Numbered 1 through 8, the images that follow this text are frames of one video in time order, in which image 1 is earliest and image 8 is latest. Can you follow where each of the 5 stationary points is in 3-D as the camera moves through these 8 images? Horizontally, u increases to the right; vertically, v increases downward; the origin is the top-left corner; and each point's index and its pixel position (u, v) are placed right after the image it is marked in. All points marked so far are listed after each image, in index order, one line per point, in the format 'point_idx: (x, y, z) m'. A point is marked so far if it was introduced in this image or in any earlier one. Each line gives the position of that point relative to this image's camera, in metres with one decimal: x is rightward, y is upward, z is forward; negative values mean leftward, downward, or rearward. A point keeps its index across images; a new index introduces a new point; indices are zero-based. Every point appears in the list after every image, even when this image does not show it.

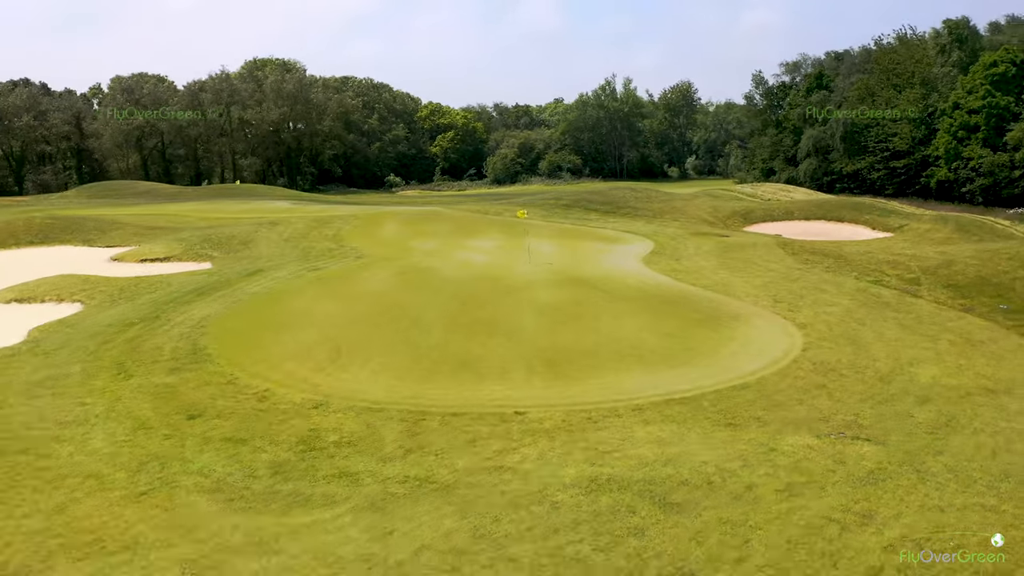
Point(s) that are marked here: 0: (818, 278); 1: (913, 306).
0: (+7.3, +0.2, +19.5) m
1: (+8.3, -0.4, +16.9) m
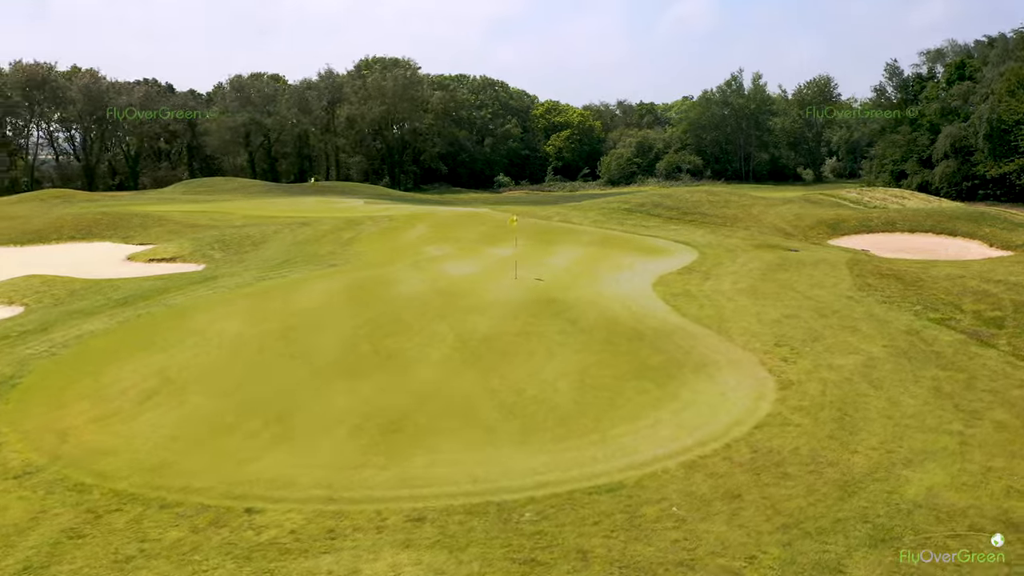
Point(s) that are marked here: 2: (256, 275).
0: (+6.3, -0.5, +14.8) m
1: (+6.8, -1.1, +12.1) m
2: (-6.3, +0.3, +19.8) m
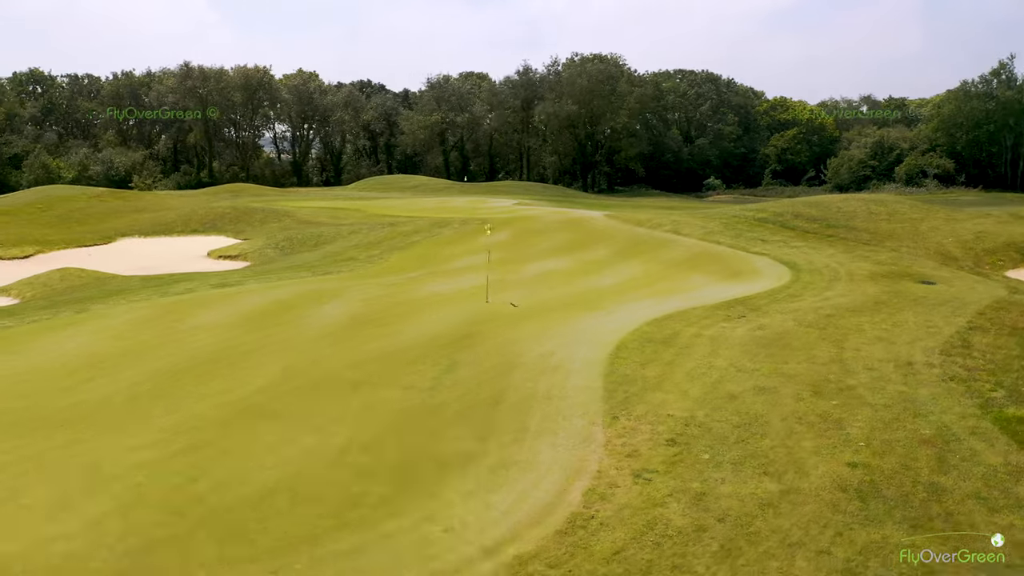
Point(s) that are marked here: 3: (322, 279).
0: (+4.3, -1.2, +9.4) m
1: (+4.0, -1.8, +6.6) m
2: (-6.1, +0.2, +17.9) m
3: (-4.2, +0.2, +17.9) m
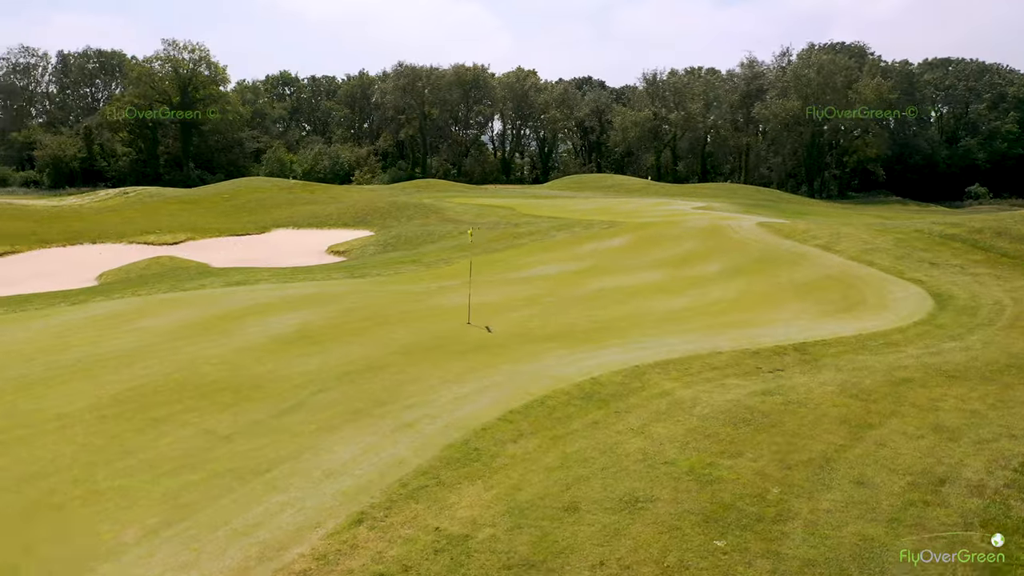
0: (+2.2, -1.7, +5.6) m
1: (+1.0, -2.3, +3.1) m
2: (-5.1, +0.2, +16.9) m
3: (-3.3, +0.2, +16.2) m
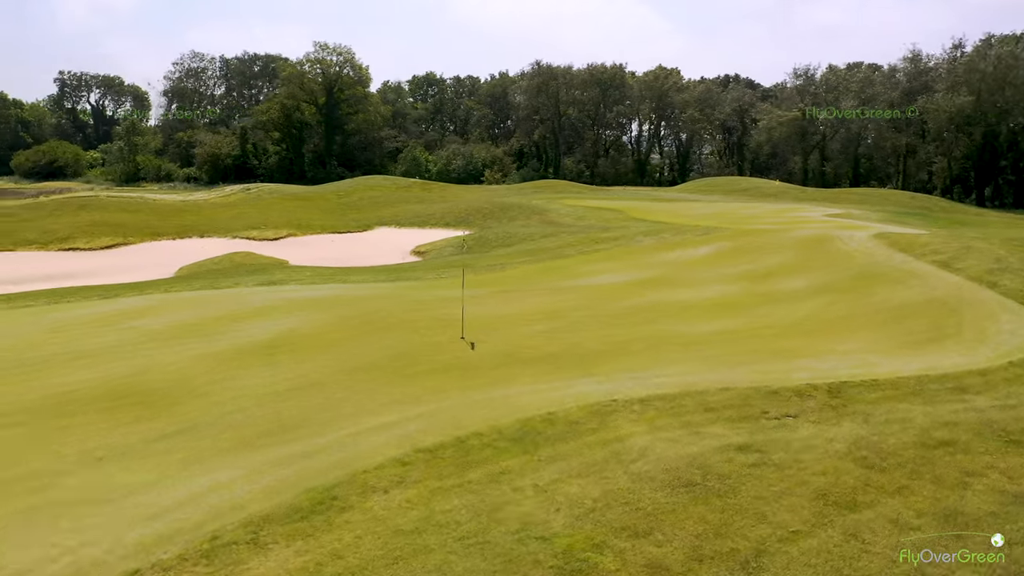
0: (+0.9, -2.0, +4.0) m
1: (-0.8, -2.5, +1.8) m
2: (-4.1, +0.2, +16.4) m
3: (-2.5, +0.1, +15.5) m
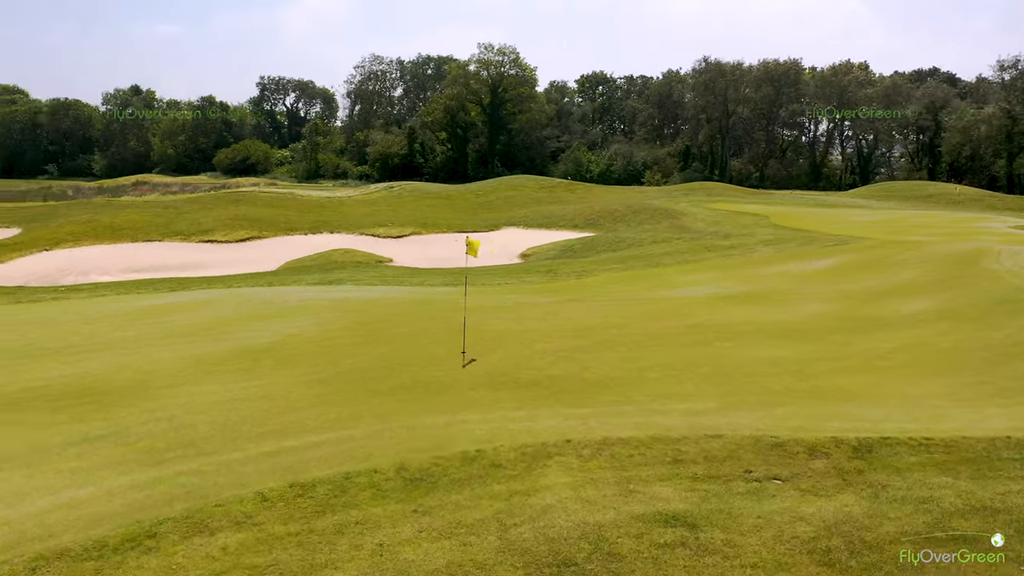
0: (-0.7, -2.1, +2.9) m
1: (-2.8, -2.5, +1.1) m
2: (-2.7, +0.2, +16.1) m
3: (-1.3, 0.0, +14.8) m
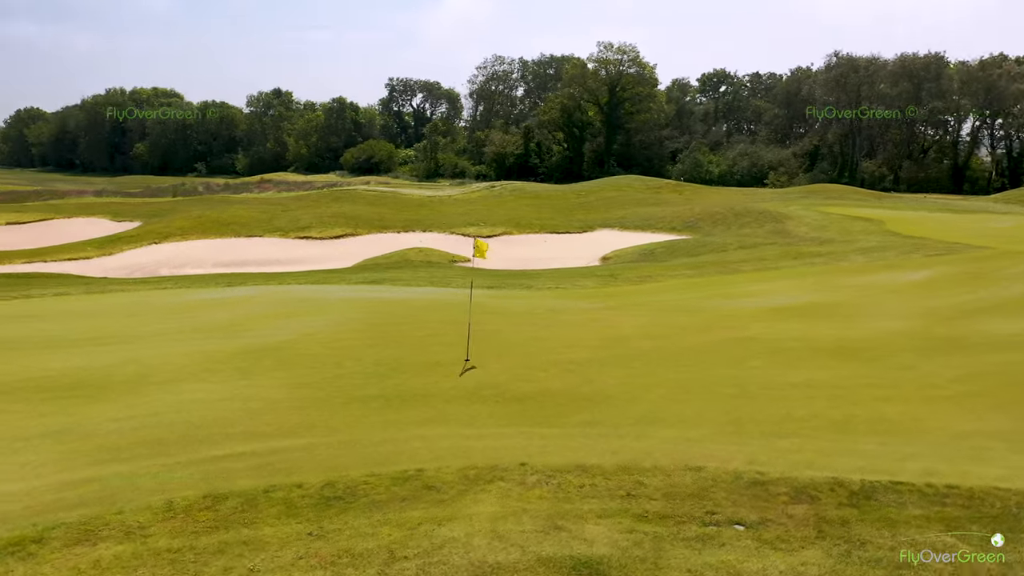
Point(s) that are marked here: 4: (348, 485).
0: (-1.8, -2.1, +2.5) m
1: (-4.2, -2.5, +1.1) m
2: (-1.7, +0.2, +15.9) m
3: (-0.5, 0.0, +14.4) m
4: (-1.2, -1.5, +6.1) m
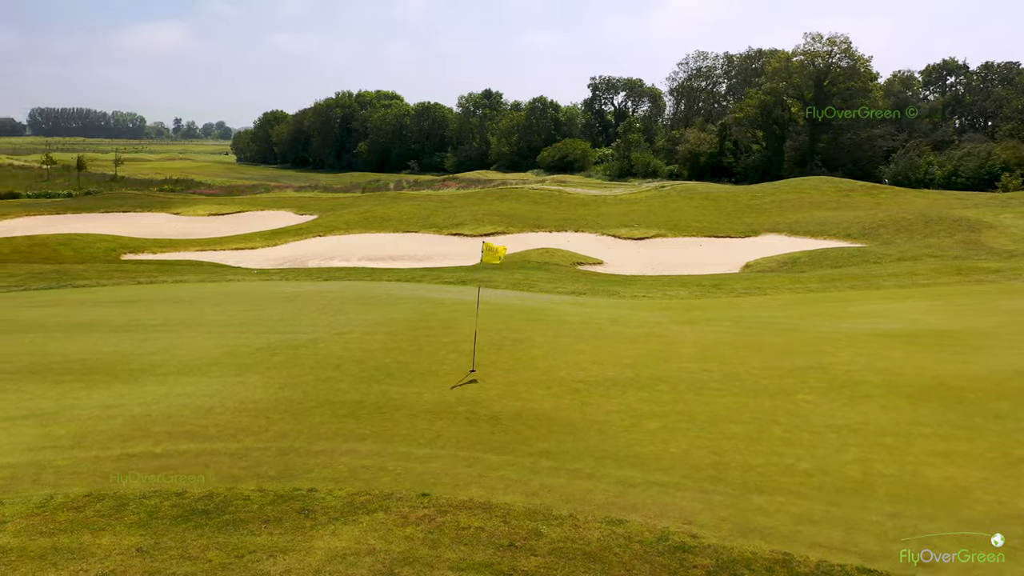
0: (-3.5, -2.1, +2.5) m
1: (-6.2, -2.4, +1.7) m
2: (+0.1, +0.2, +15.4) m
3: (+0.9, -0.1, +13.6) m
4: (-2.0, -1.5, +5.8) m
